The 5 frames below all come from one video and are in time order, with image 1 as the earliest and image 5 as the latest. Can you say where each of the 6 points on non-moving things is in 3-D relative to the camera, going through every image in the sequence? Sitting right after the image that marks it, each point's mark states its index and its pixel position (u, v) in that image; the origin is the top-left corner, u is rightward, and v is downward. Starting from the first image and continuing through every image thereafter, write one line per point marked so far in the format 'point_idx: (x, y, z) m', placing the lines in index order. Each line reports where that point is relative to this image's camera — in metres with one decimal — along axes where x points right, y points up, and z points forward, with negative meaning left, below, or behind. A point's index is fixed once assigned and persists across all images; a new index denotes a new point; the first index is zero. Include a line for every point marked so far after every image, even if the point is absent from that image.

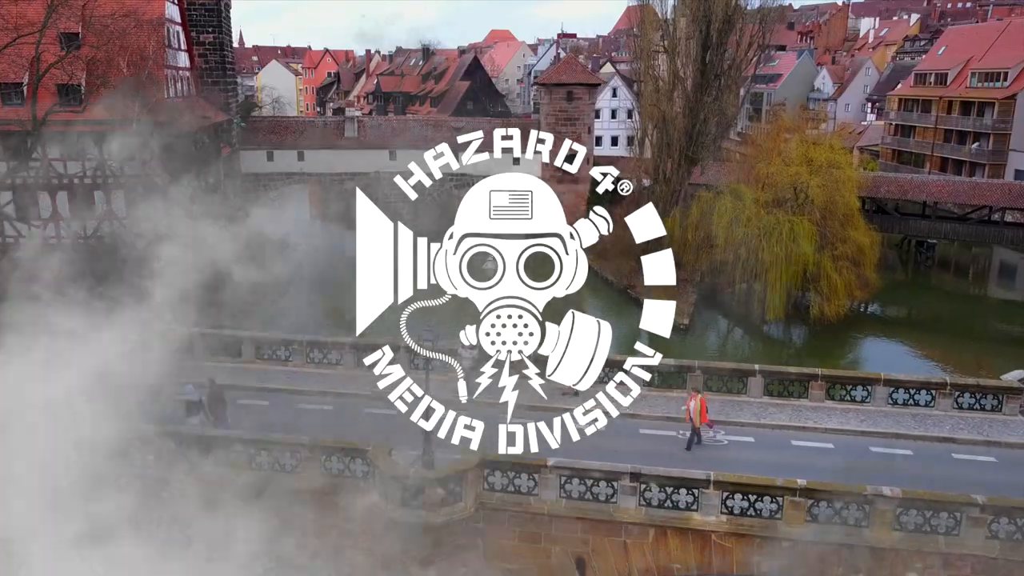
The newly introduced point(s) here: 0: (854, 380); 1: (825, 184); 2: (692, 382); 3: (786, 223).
0: (+3.9, -1.1, +9.0) m
1: (+7.2, +2.3, +18.3) m
2: (+2.1, -1.1, +9.4) m
3: (+6.1, +1.4, +17.7) m
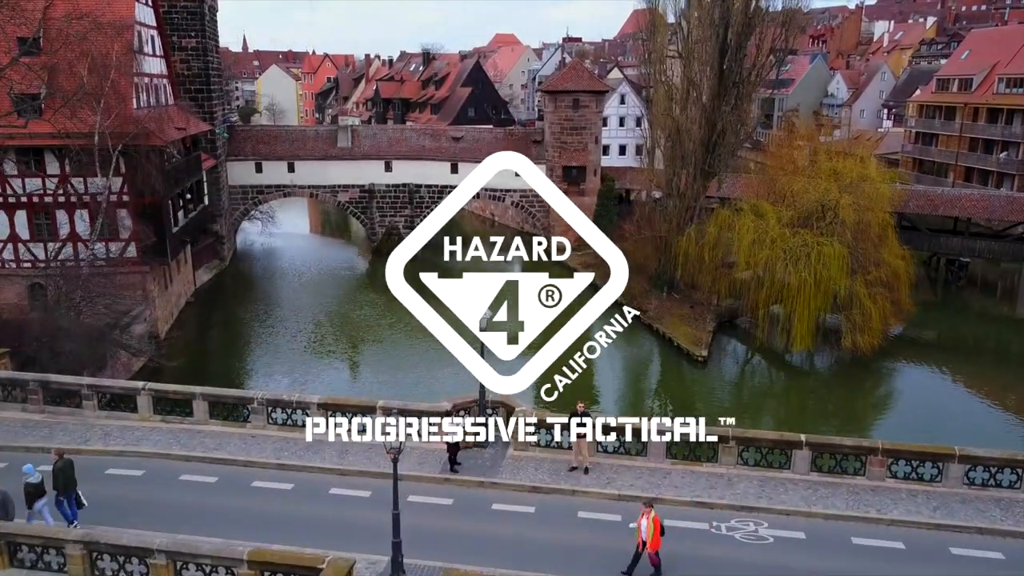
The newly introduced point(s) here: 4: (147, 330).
0: (+3.8, -1.6, +7.4) m
1: (+7.2, +1.8, +16.7) m
2: (+2.1, -1.6, +7.8) m
3: (+6.2, +0.9, +16.2) m
4: (-7.4, -0.9, +16.0) m
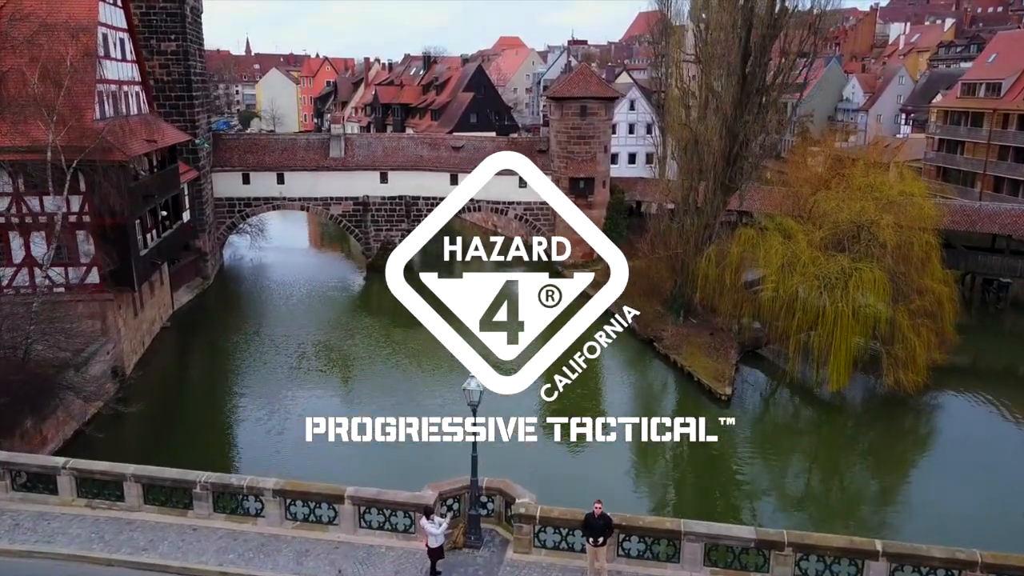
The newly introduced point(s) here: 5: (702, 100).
0: (+3.8, -2.1, +5.8) m
1: (+7.3, +1.2, +15.1) m
2: (+2.1, -2.2, +6.2) m
3: (+6.2, +0.3, +14.6) m
4: (-7.3, -1.4, +14.4) m
5: (+4.2, +4.2, +17.8) m
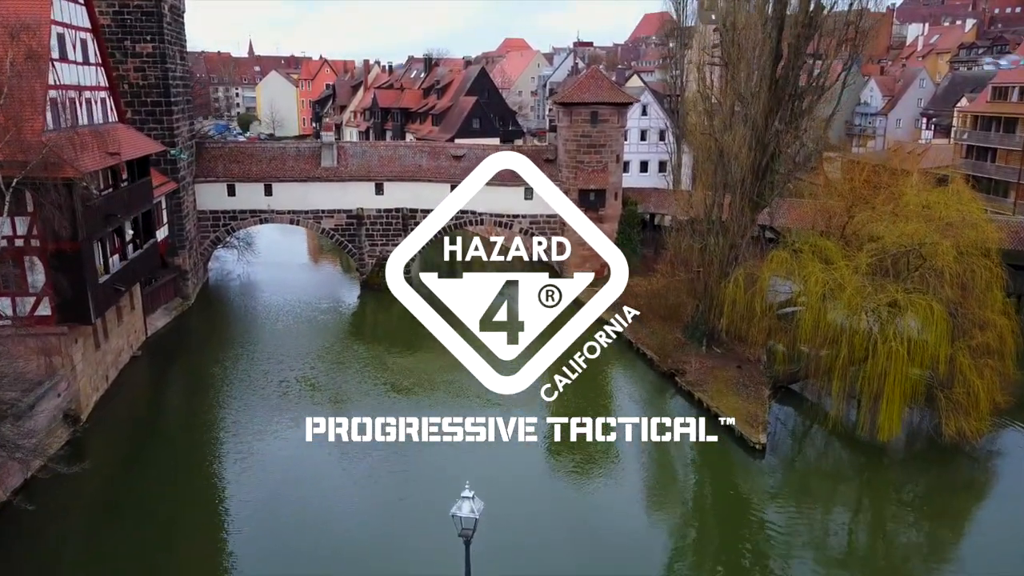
0: (+3.9, -2.6, +4.1) m
1: (+7.4, +0.7, +13.4) m
2: (+2.1, -2.7, +4.5) m
3: (+6.3, -0.2, +12.8) m
4: (-7.2, -1.9, +12.8) m
5: (+4.3, +3.7, +16.1) m
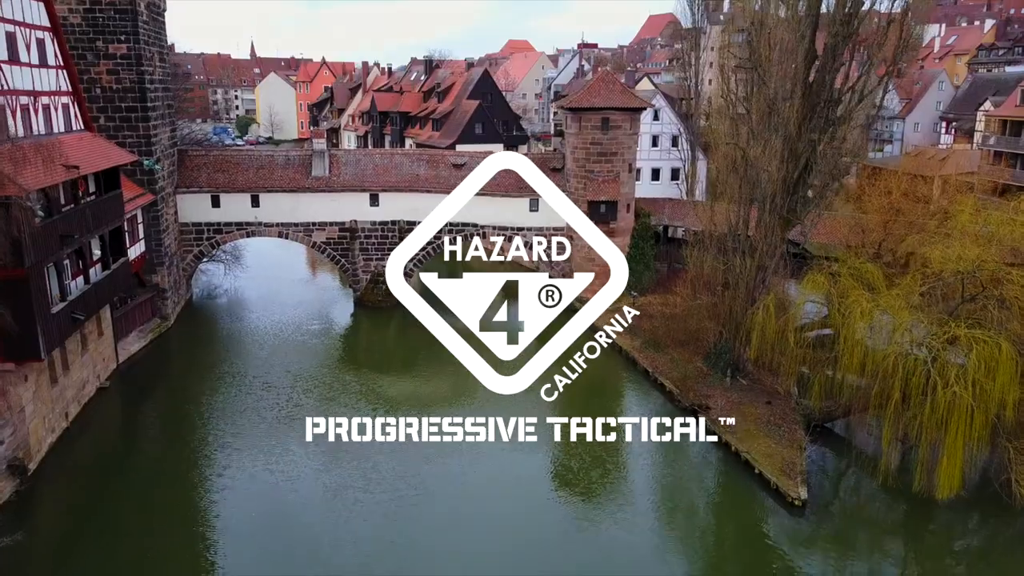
0: (+3.9, -3.1, +2.5) m
1: (+7.5, +0.2, +11.8) m
2: (+2.2, -3.1, +3.0) m
3: (+6.4, -0.7, +11.3) m
4: (-7.2, -2.4, +11.3) m
5: (+4.4, +3.2, +14.6) m
